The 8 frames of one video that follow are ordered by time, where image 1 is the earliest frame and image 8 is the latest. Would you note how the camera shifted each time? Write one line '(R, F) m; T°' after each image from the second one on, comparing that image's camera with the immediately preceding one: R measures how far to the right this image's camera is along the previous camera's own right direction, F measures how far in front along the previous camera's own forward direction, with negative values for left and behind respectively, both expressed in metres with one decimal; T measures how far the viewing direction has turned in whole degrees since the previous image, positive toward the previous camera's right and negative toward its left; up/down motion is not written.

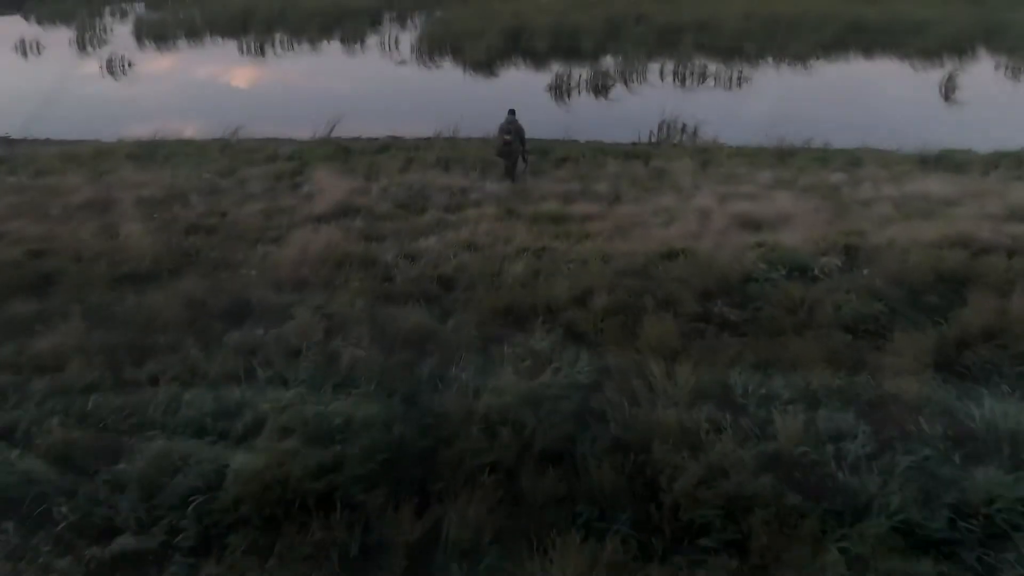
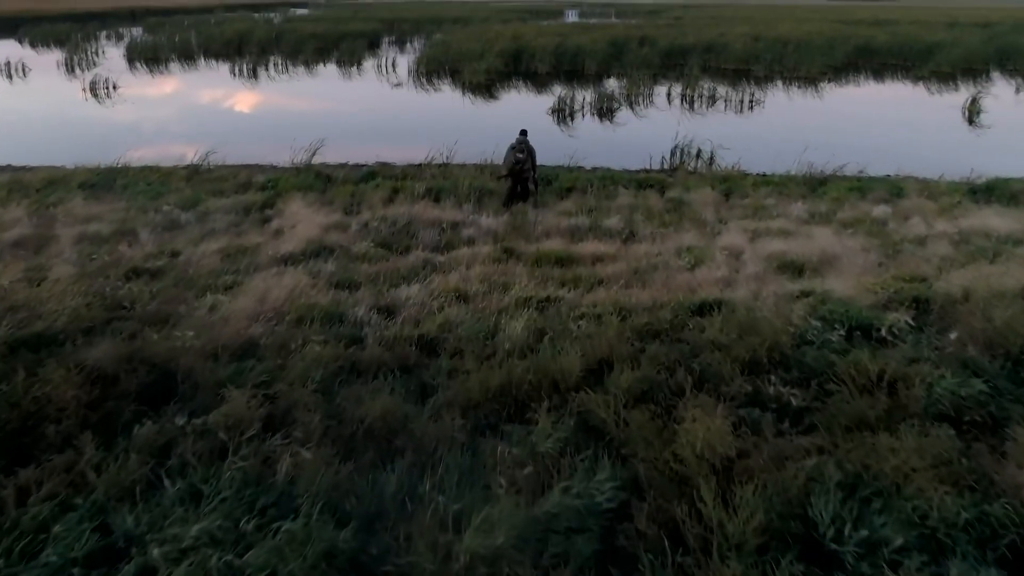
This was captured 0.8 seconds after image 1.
(0.0, +1.3) m; 0°
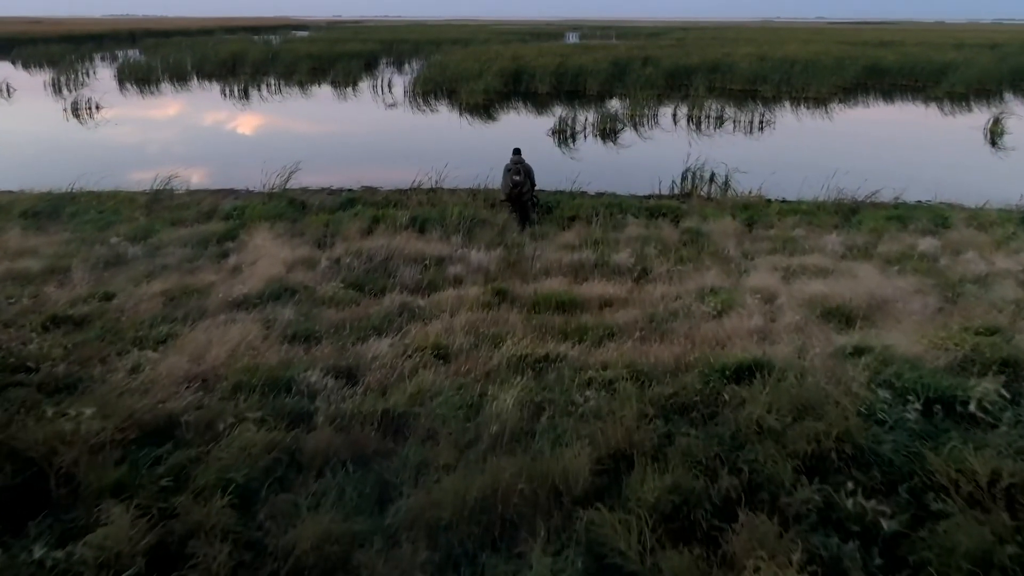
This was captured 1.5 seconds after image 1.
(+0.1, +1.2) m; 0°
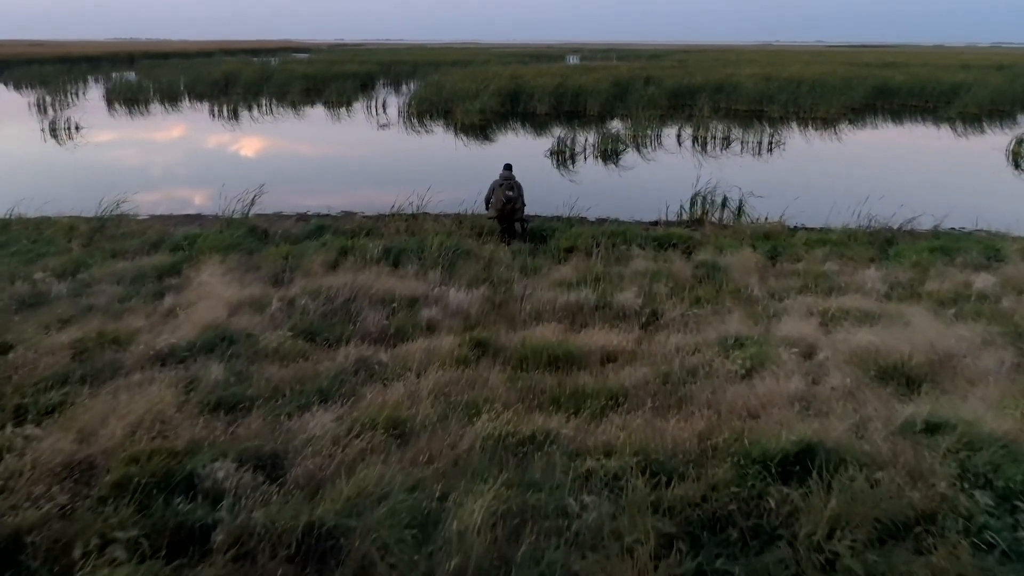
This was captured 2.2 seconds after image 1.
(+0.1, +1.2) m; 0°
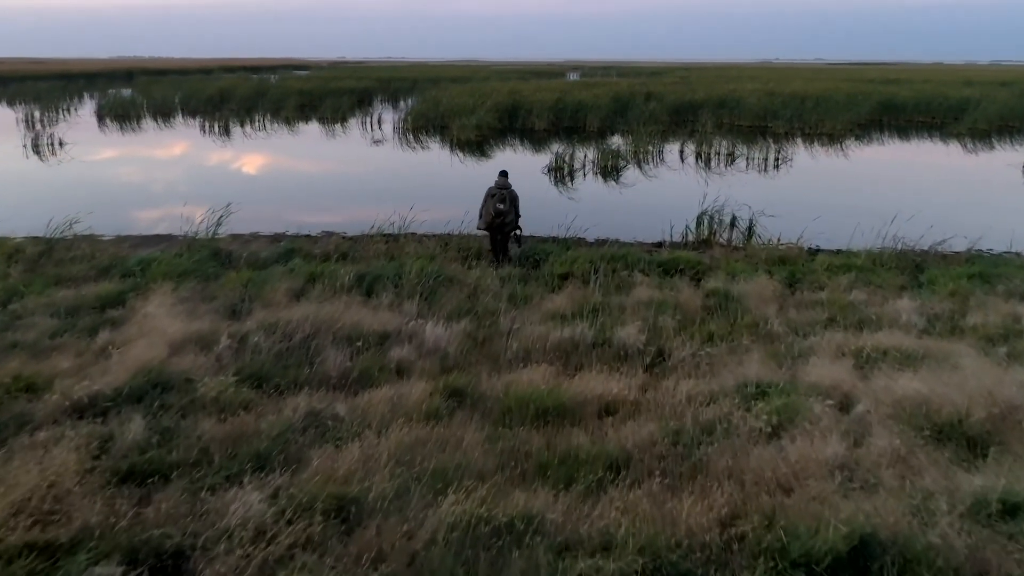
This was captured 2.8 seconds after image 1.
(+0.1, +0.9) m; 0°
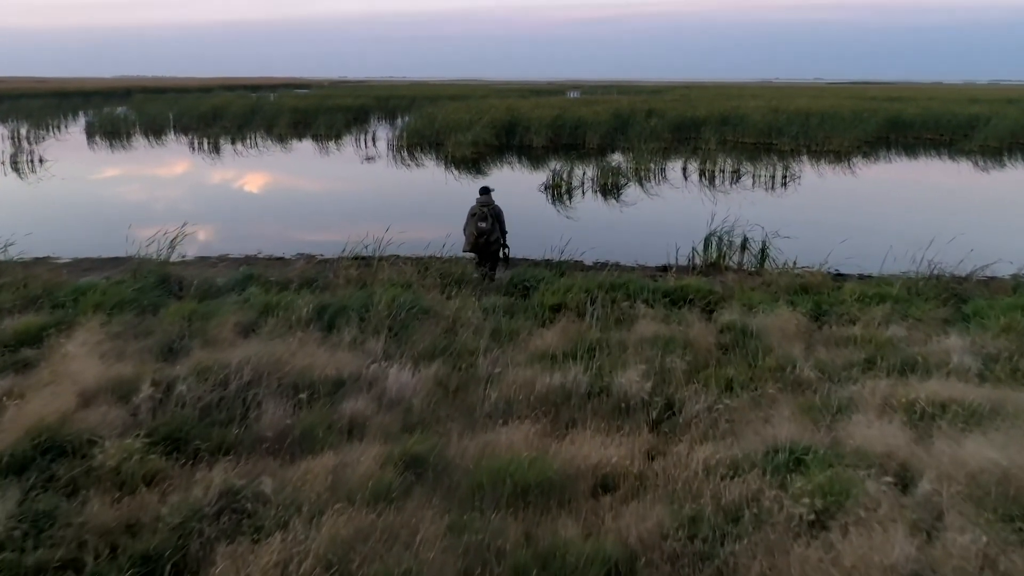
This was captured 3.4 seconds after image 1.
(+0.1, +0.9) m; 0°
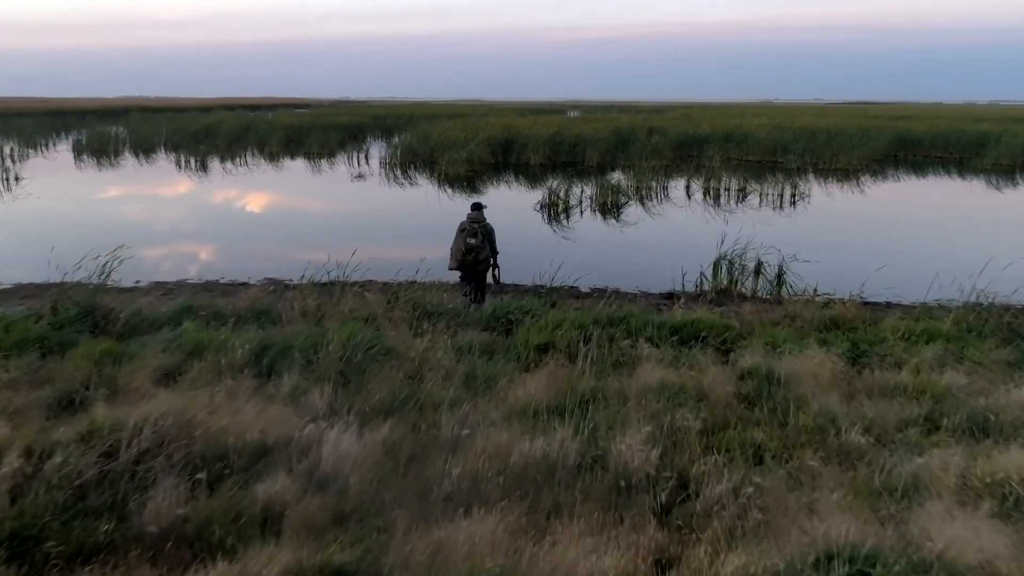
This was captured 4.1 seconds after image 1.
(+0.1, +1.0) m; 0°
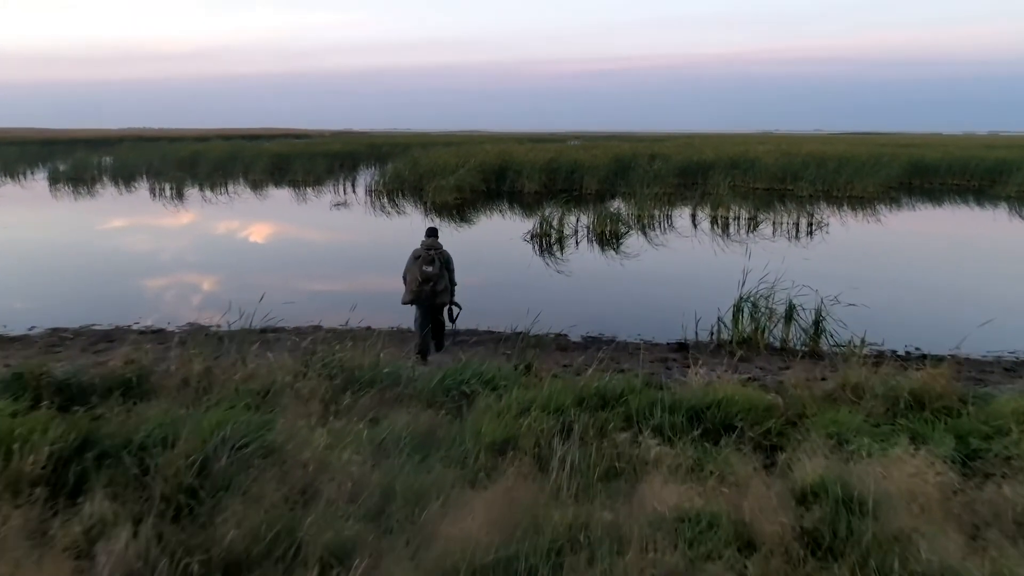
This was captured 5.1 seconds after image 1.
(+0.2, +1.7) m; 0°
